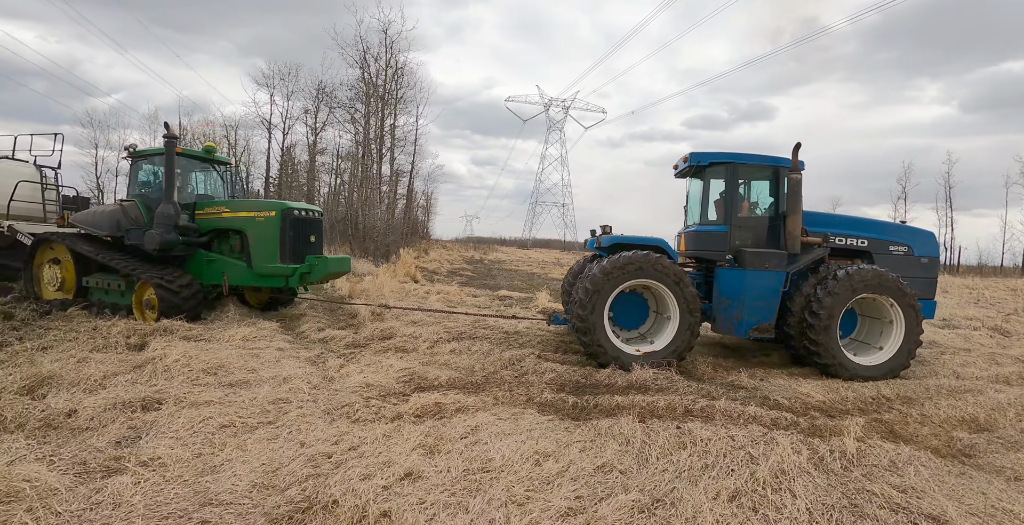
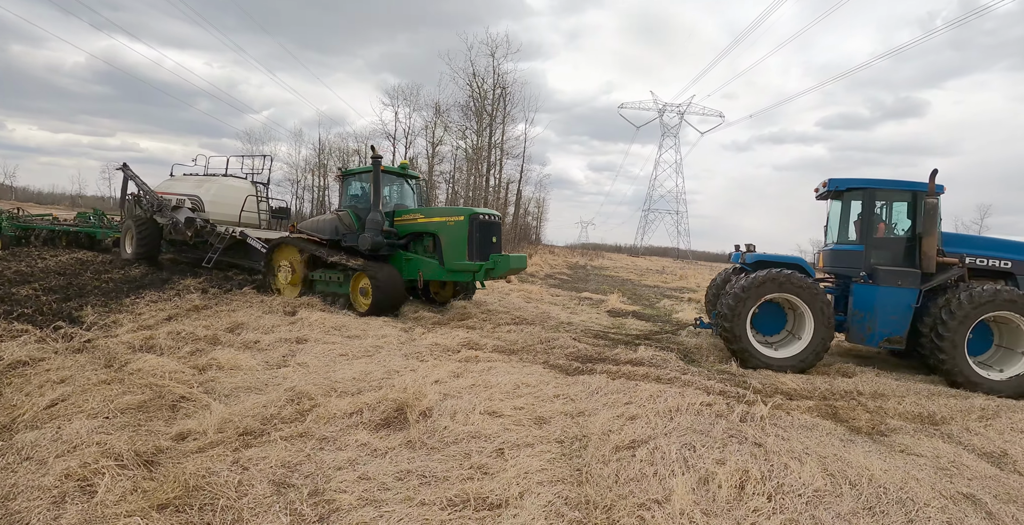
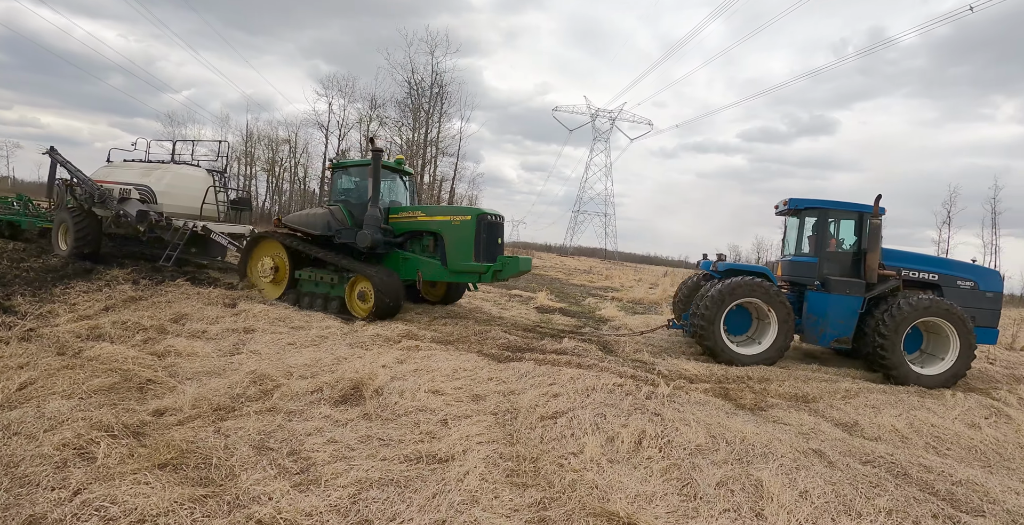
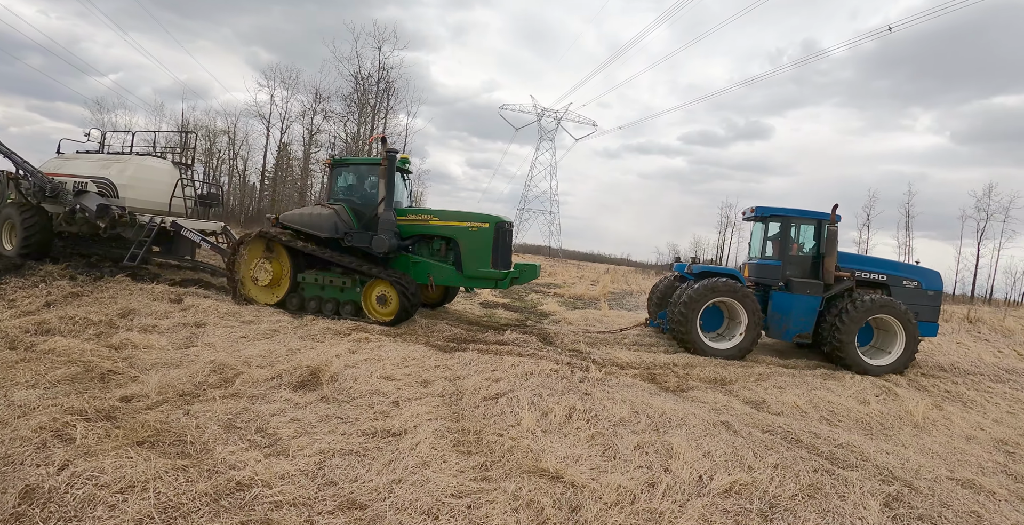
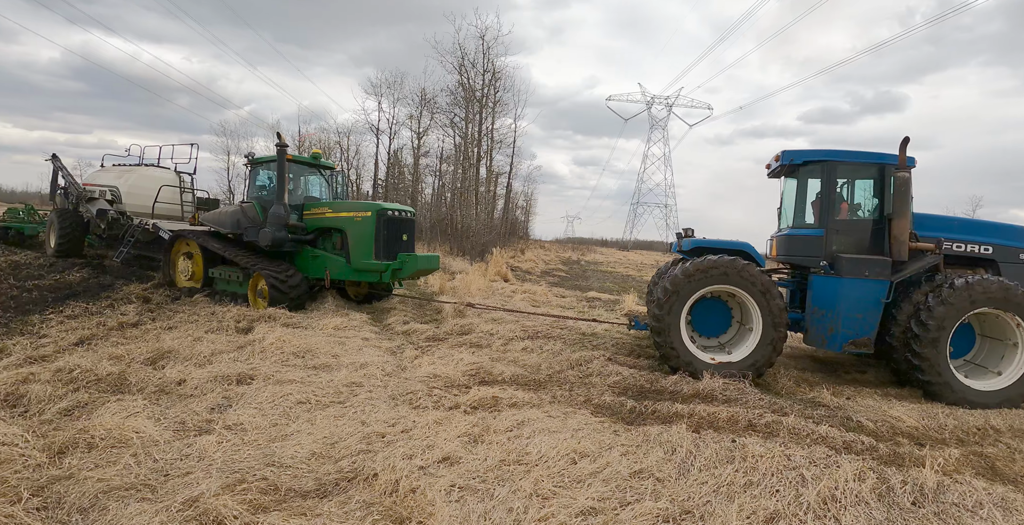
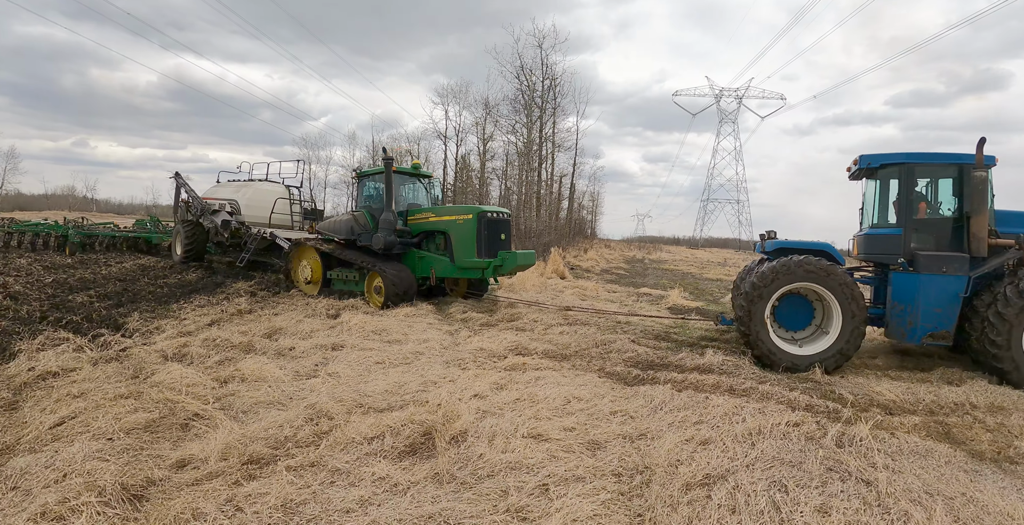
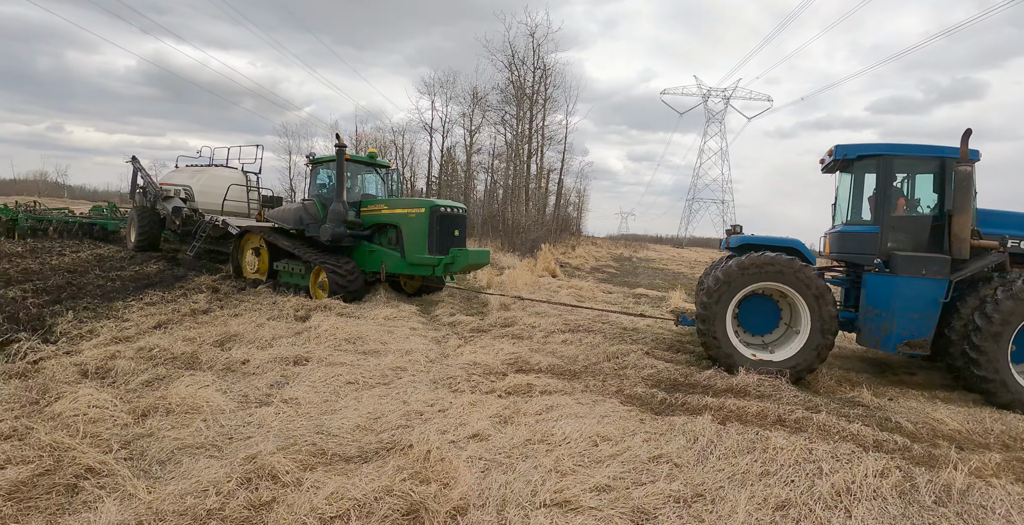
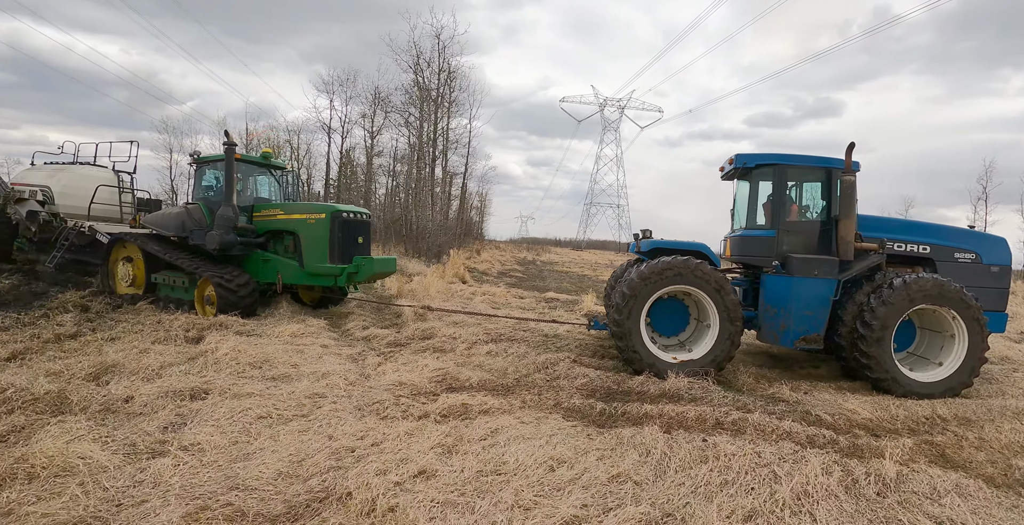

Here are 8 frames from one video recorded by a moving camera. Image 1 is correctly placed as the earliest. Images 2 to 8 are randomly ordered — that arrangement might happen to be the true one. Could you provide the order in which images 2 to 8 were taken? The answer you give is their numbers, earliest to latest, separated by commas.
8, 5, 7, 6, 2, 3, 4
